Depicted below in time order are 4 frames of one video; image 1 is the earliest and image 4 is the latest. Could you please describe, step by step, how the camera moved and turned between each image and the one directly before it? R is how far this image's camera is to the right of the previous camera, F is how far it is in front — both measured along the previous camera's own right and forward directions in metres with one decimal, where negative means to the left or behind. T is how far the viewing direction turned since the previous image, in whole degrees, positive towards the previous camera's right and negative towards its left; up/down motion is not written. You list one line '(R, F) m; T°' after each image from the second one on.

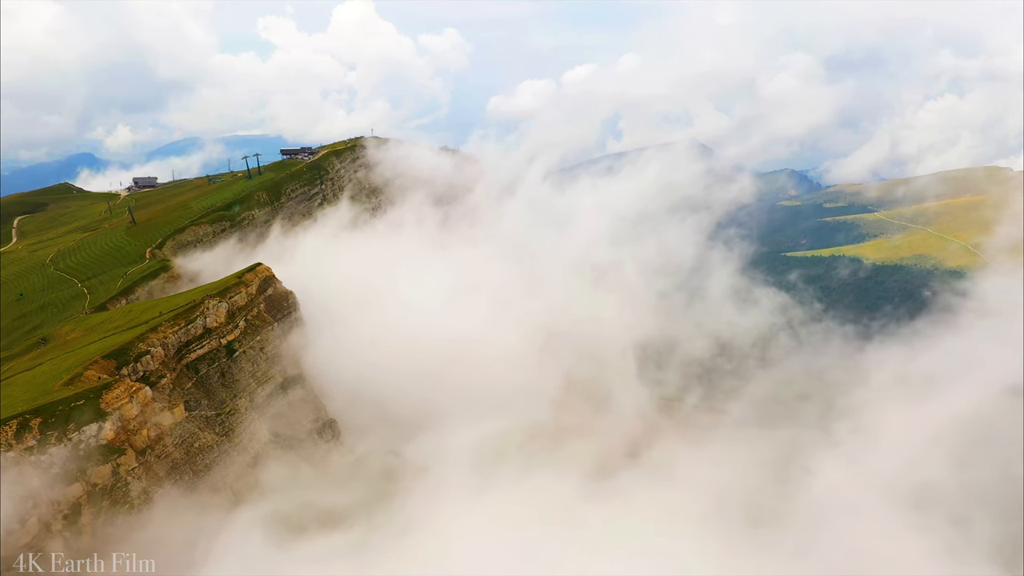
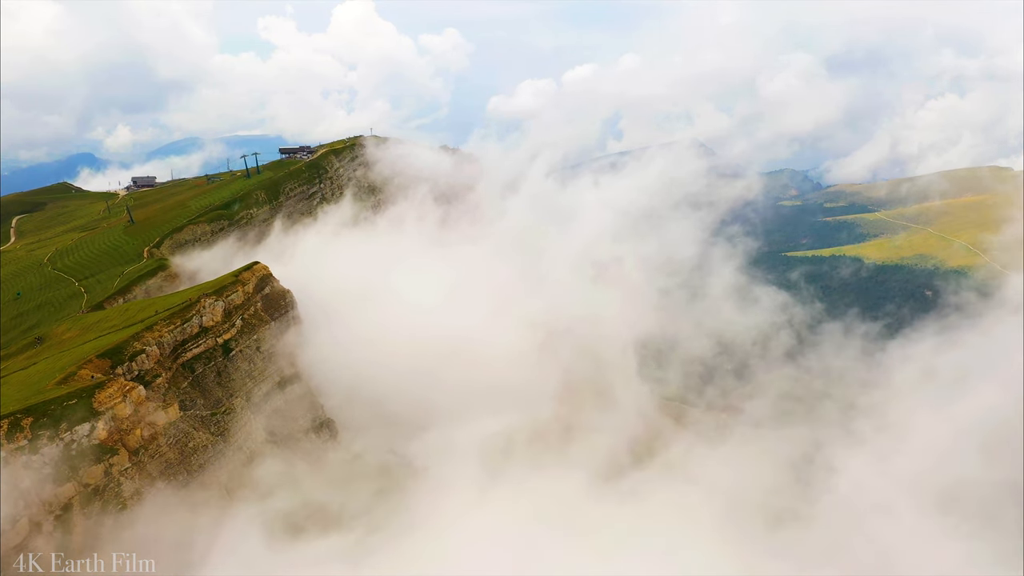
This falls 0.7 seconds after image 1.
(+0.2, +0.7) m; 0°
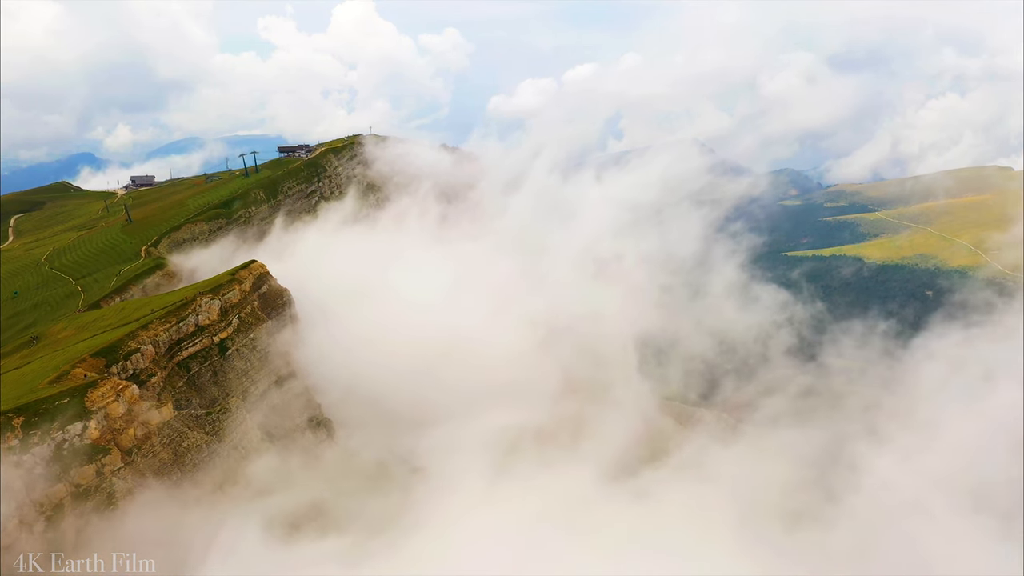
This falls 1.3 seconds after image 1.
(+0.2, +0.7) m; 0°
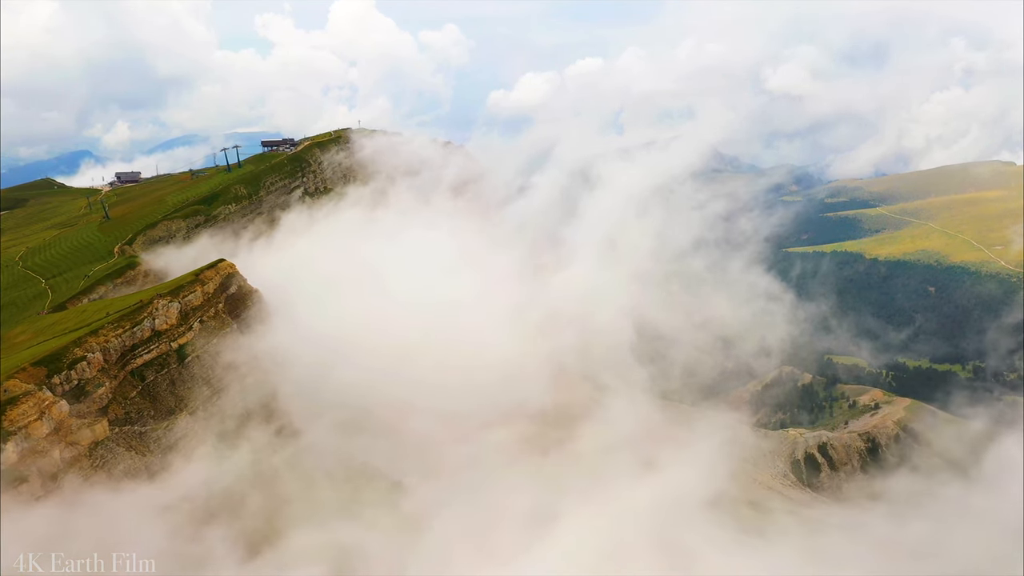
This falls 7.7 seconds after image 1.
(+2.9, +5.7) m; 0°
